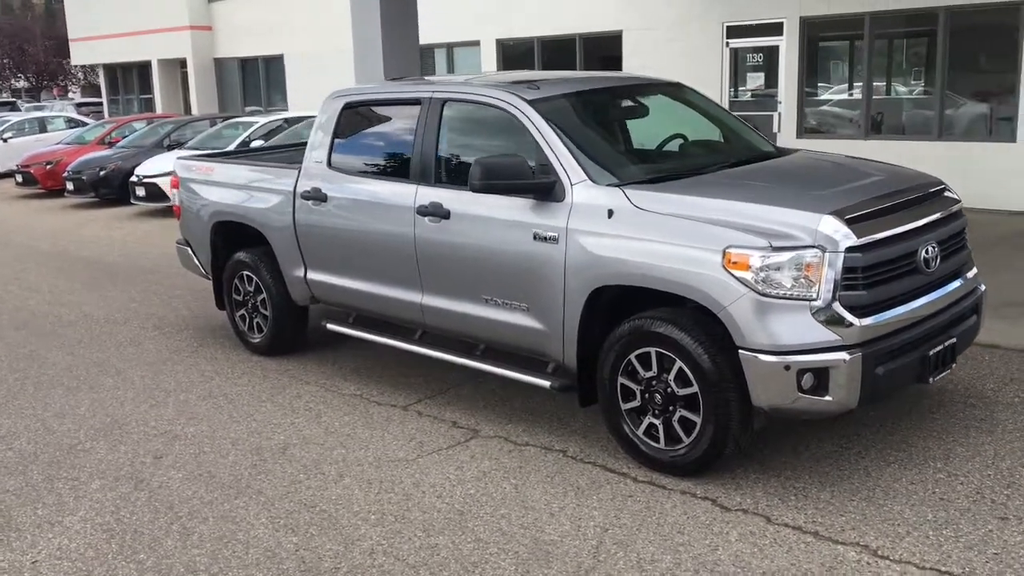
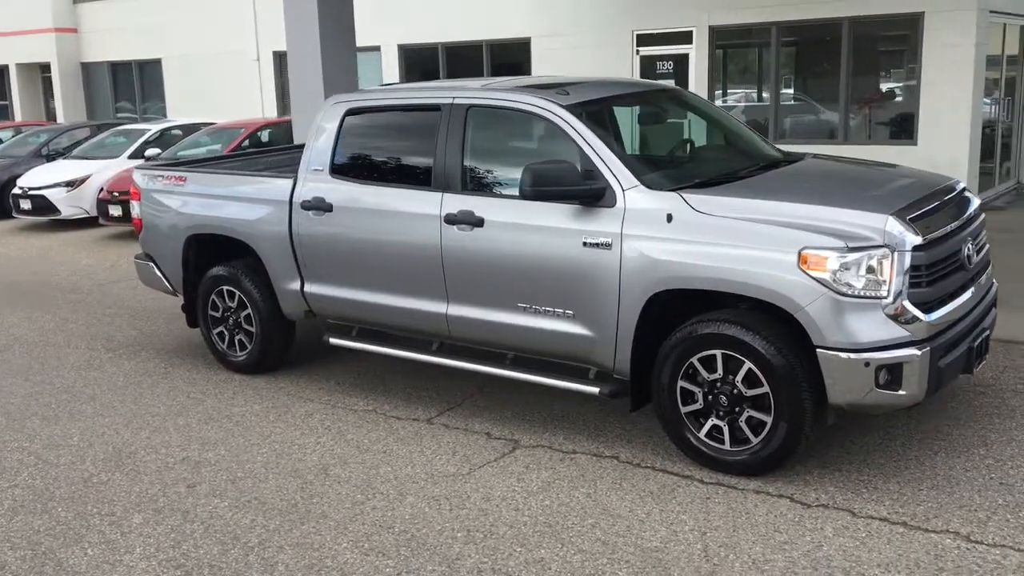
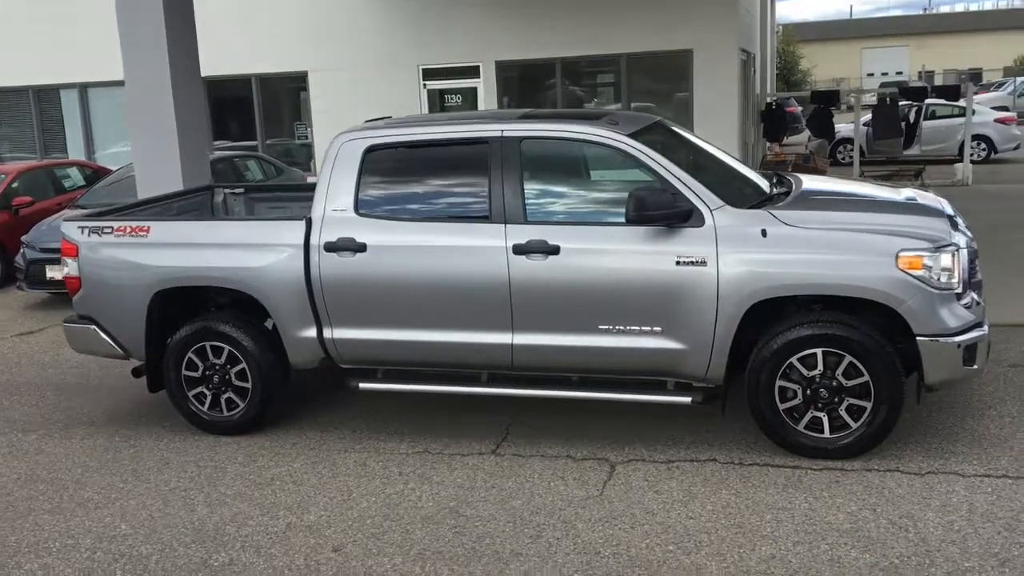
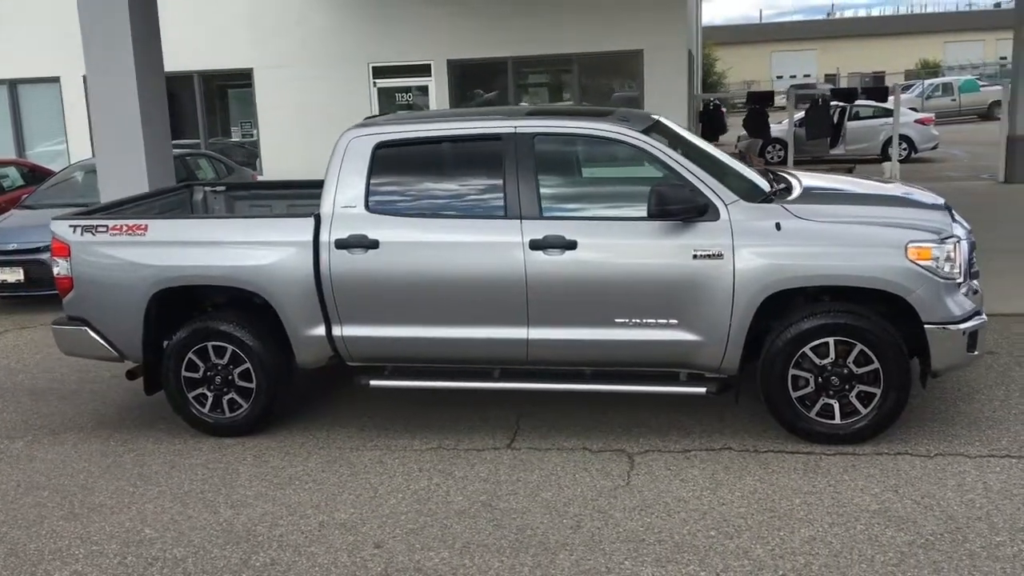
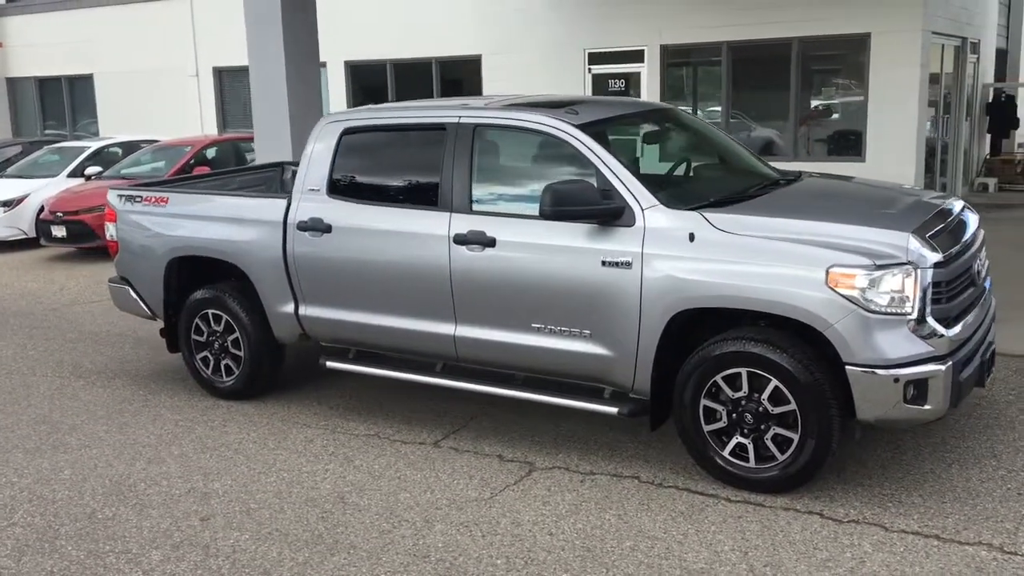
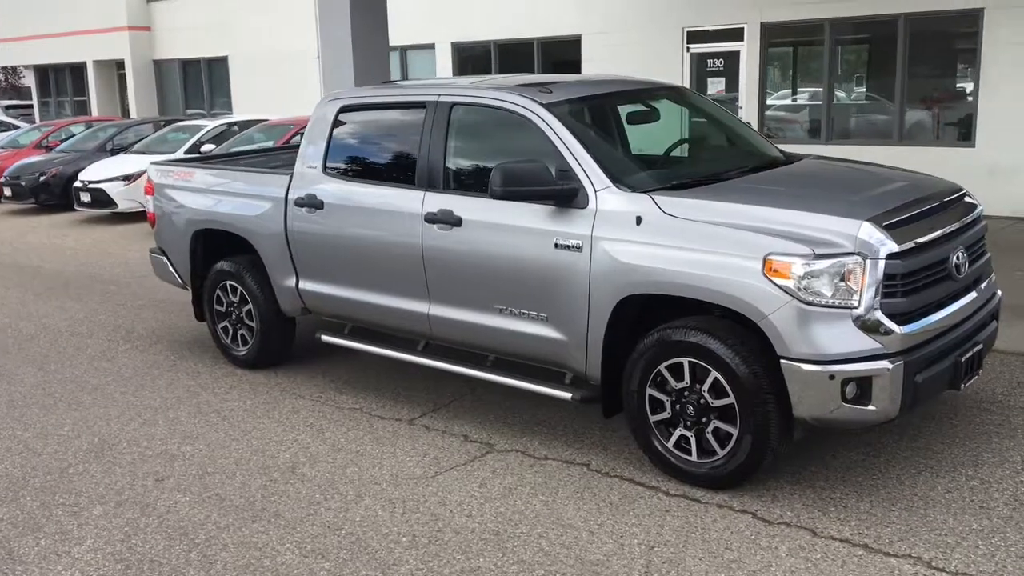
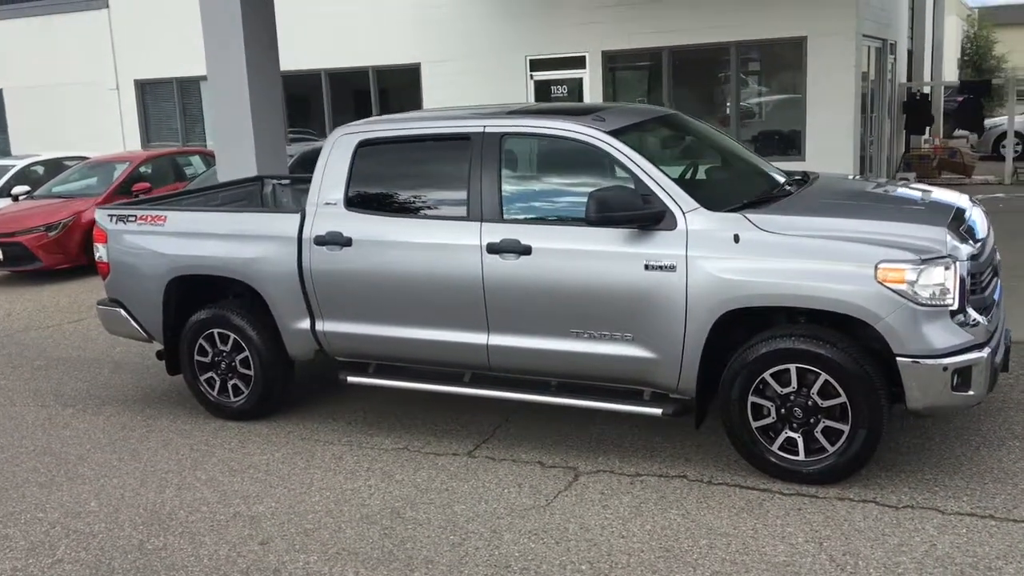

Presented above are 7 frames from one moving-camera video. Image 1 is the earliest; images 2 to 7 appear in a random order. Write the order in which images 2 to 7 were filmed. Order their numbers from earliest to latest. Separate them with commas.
6, 2, 5, 7, 3, 4
